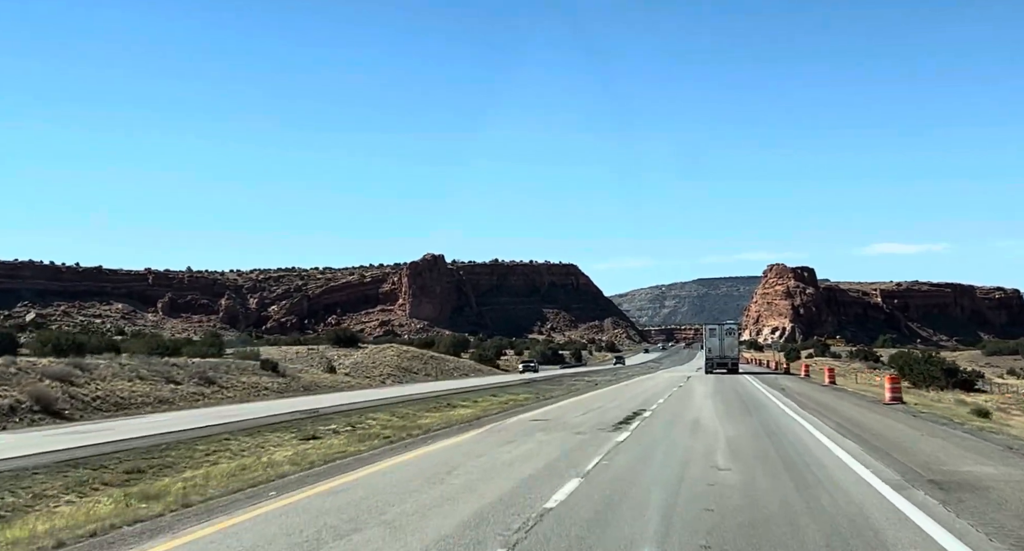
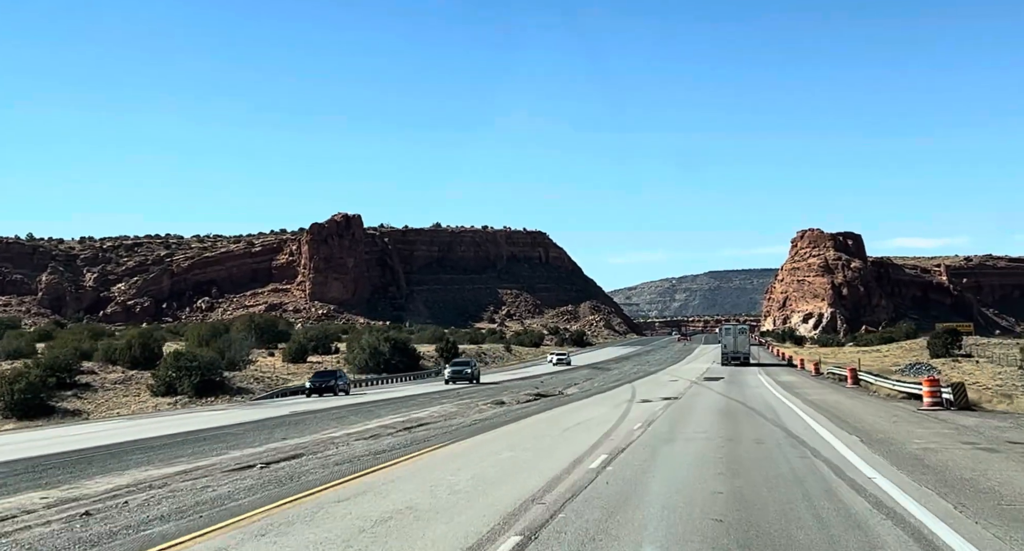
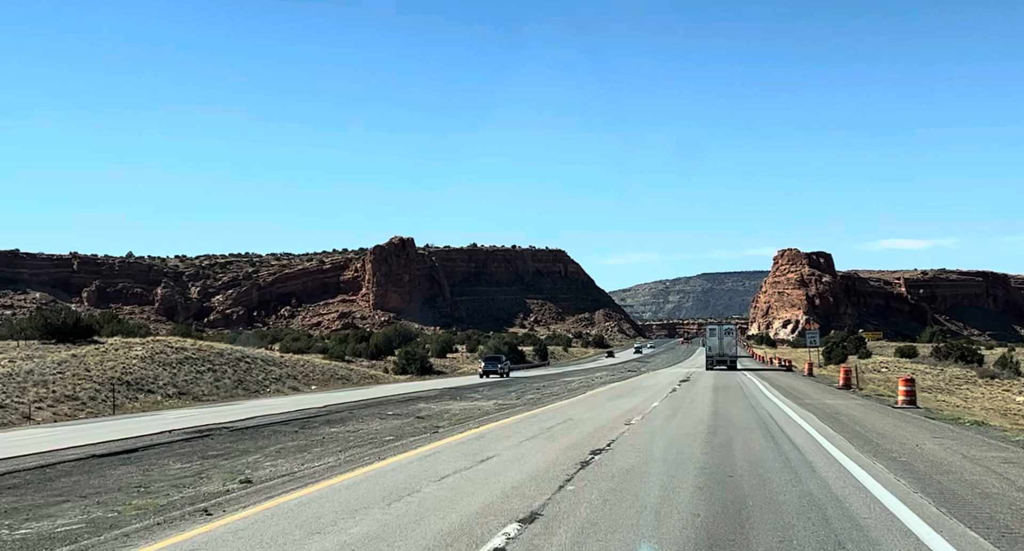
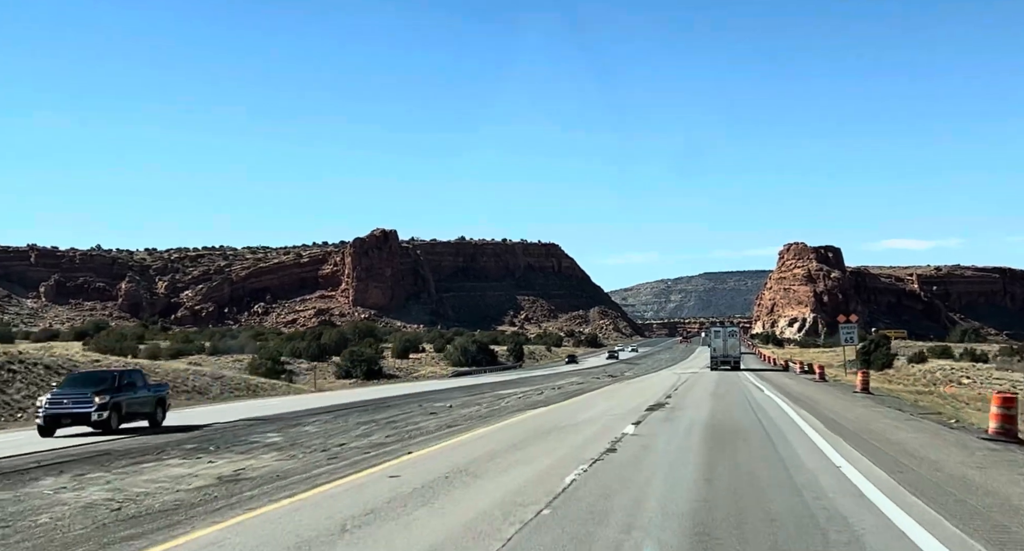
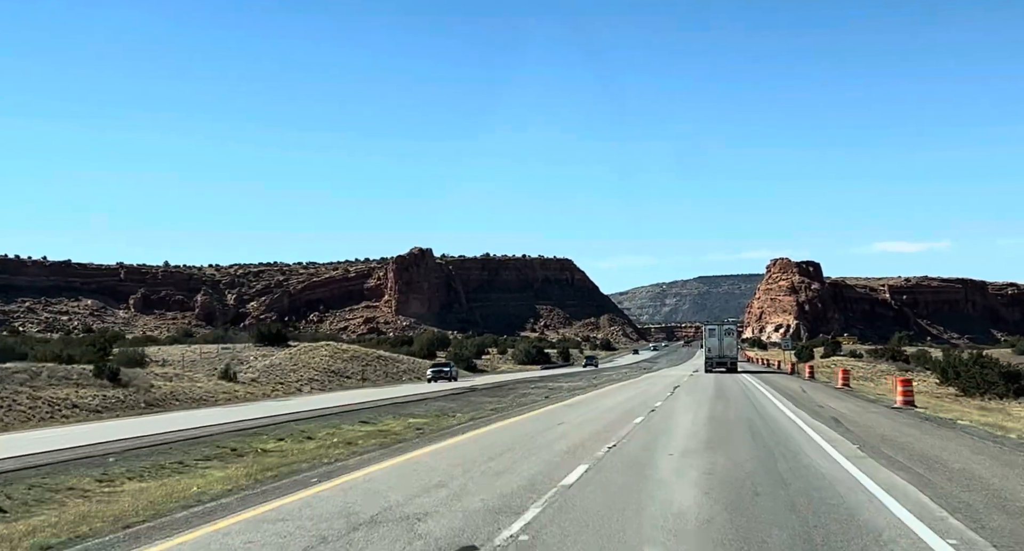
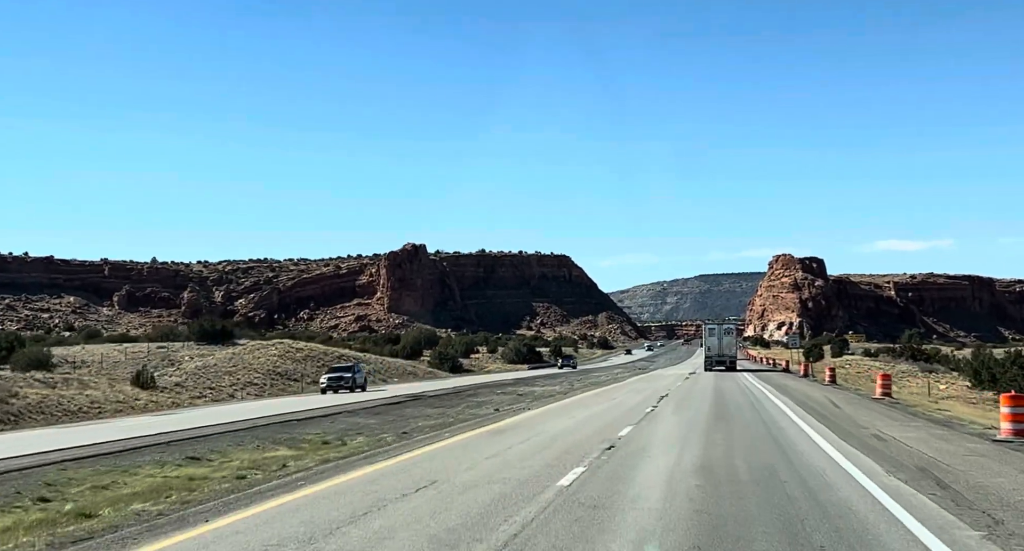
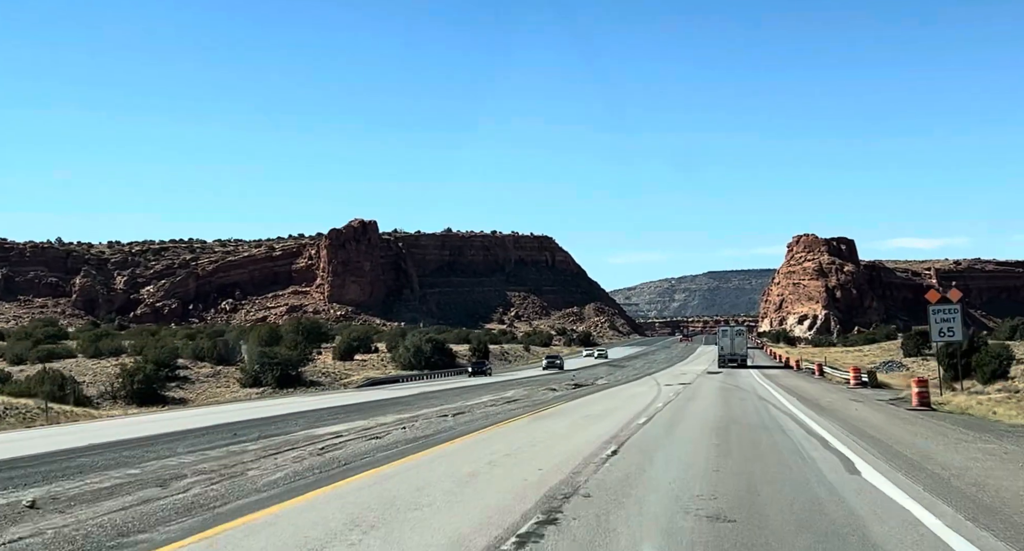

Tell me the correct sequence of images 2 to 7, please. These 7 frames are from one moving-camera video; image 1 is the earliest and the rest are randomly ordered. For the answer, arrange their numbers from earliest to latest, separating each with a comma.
5, 6, 3, 4, 7, 2
